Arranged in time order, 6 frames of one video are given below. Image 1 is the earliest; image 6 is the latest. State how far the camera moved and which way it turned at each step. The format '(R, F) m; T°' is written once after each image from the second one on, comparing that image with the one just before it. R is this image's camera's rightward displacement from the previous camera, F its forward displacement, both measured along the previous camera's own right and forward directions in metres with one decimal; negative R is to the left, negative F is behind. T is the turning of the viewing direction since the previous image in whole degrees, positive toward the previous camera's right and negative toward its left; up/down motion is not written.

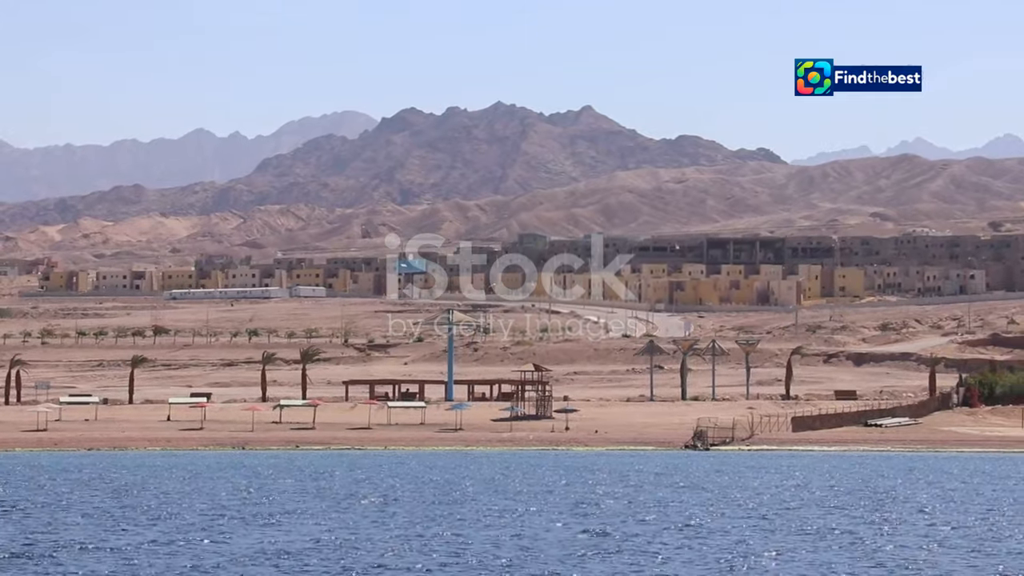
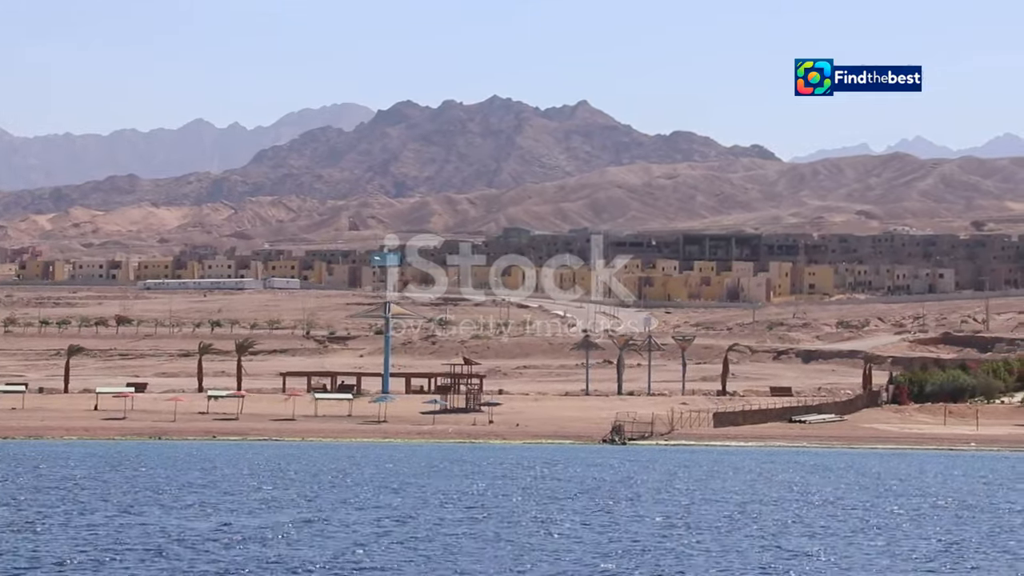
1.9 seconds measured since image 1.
(+1.3, -0.2) m; +1°
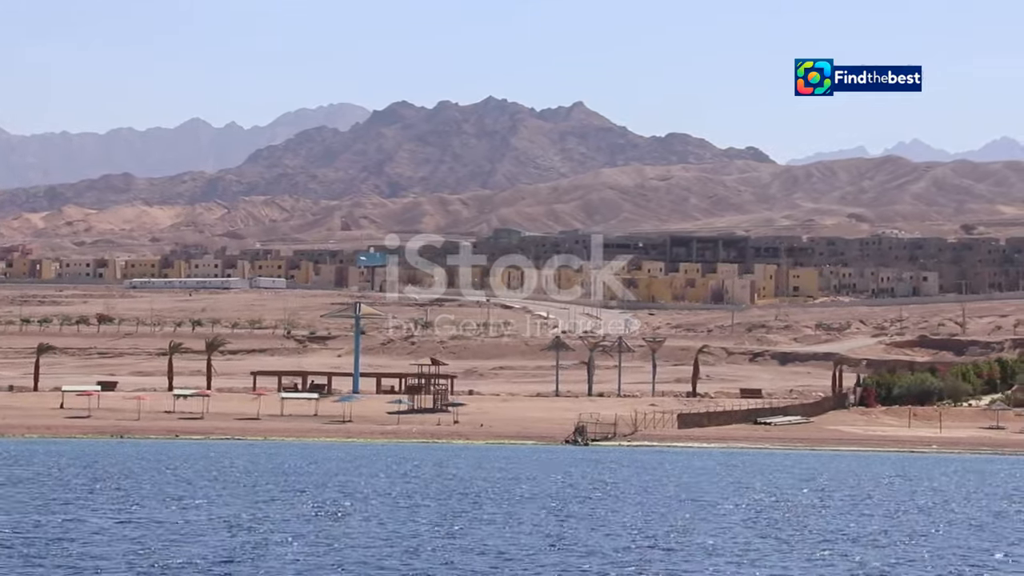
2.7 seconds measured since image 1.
(+0.5, -0.1) m; +1°
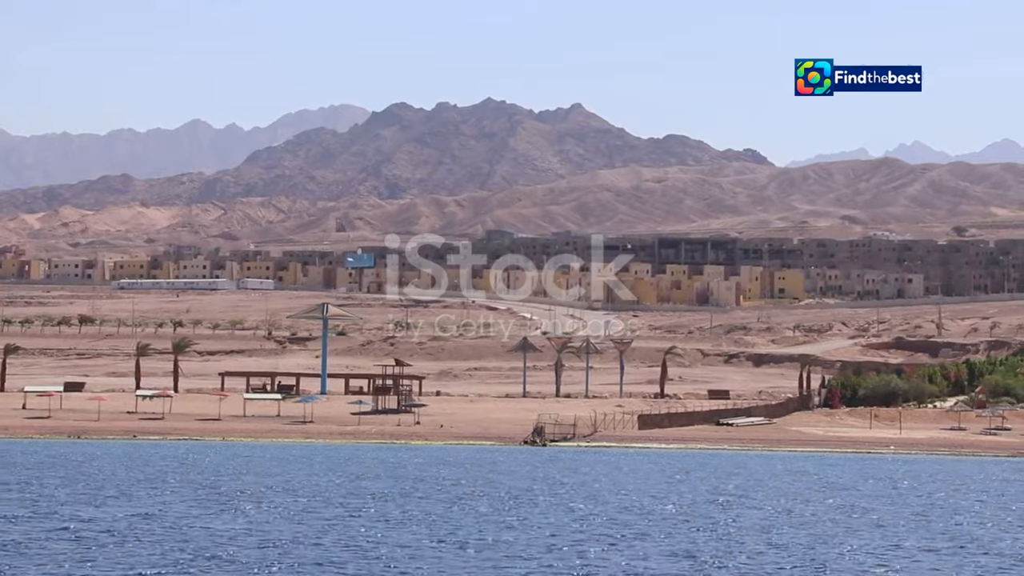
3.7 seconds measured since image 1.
(+0.7, -0.1) m; 0°
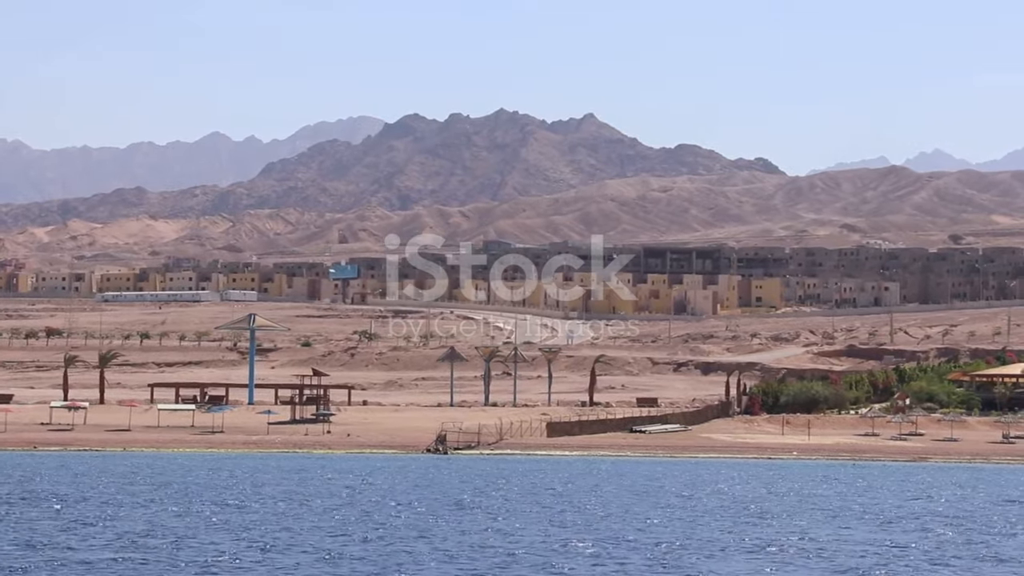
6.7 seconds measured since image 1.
(+1.9, -0.2) m; +1°
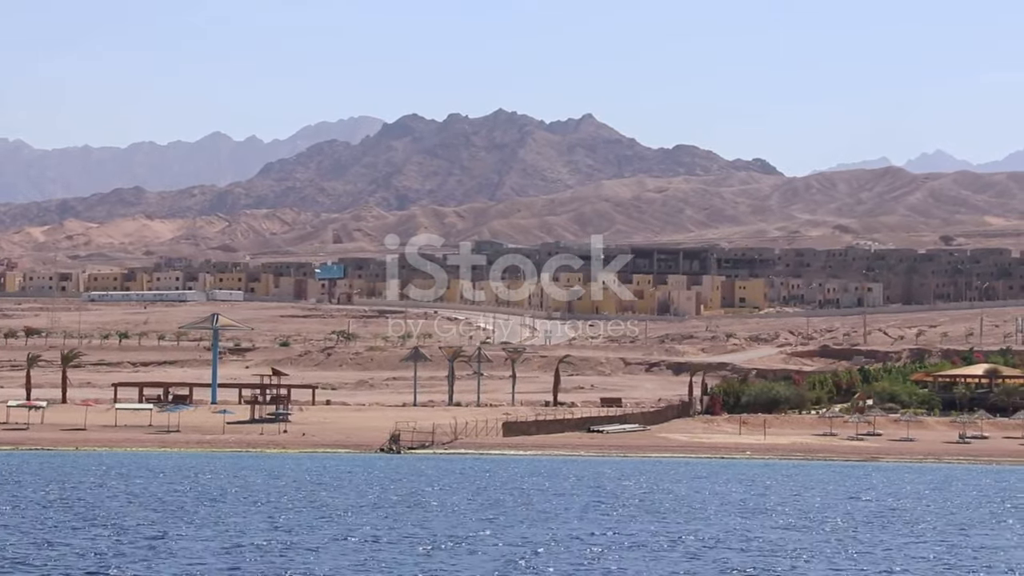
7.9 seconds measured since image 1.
(+0.8, -0.1) m; +1°
